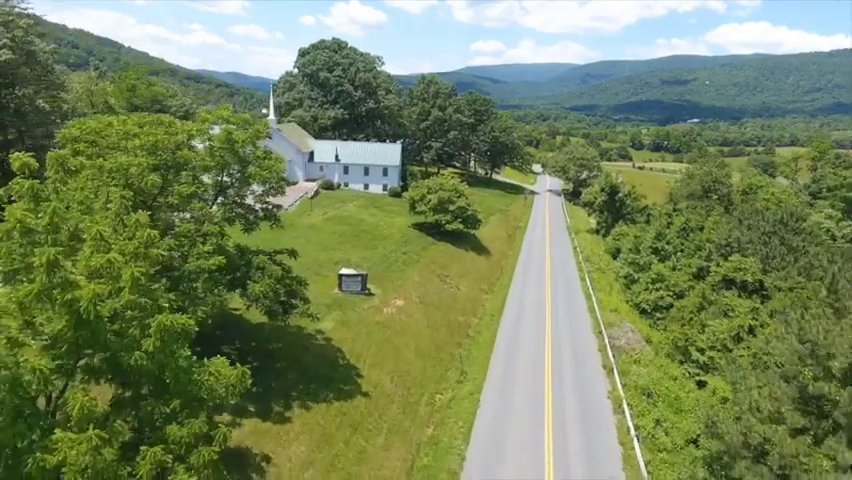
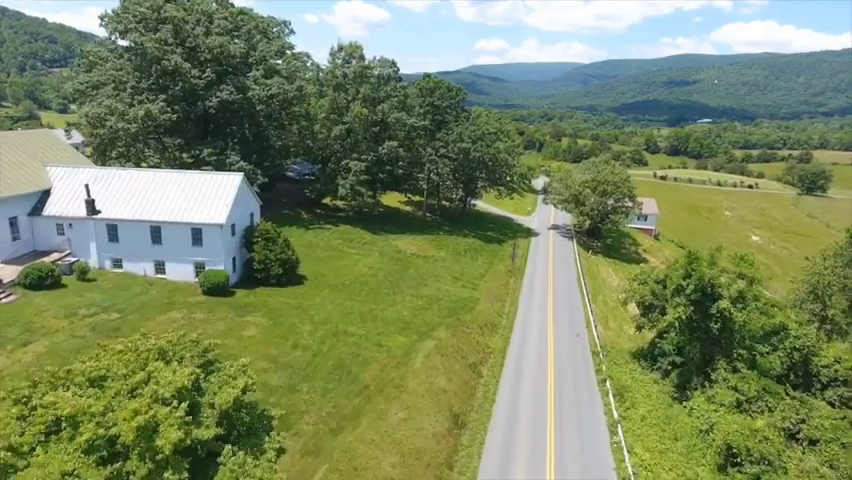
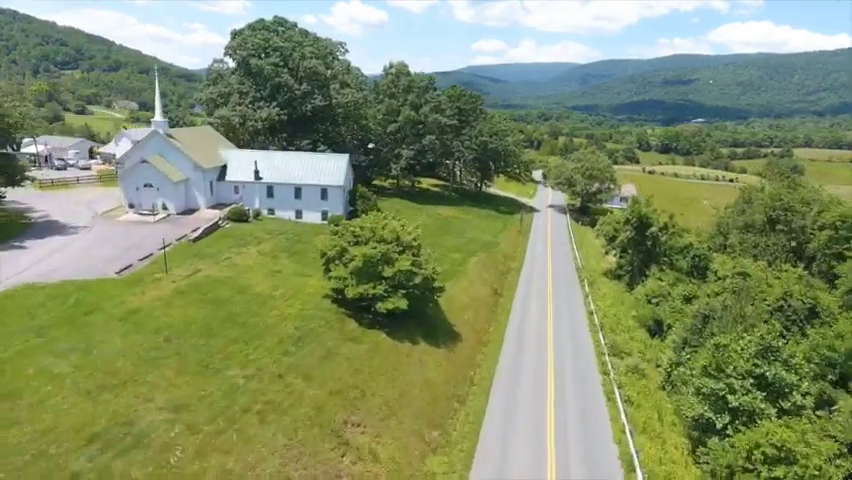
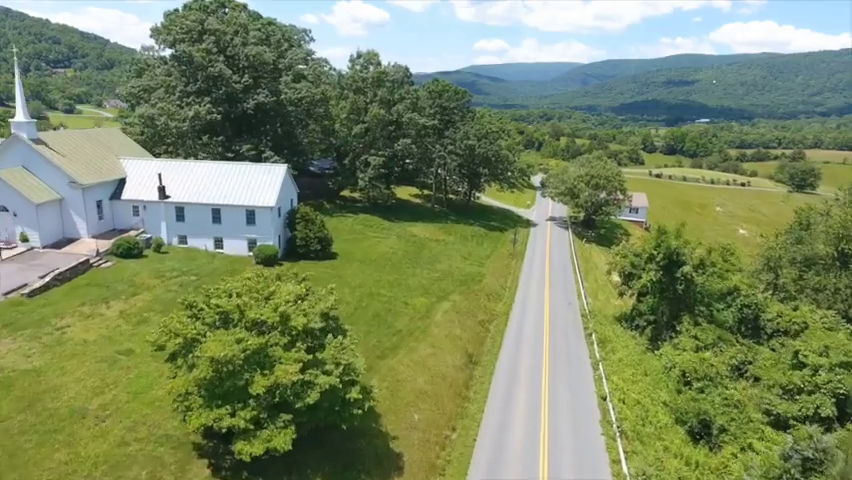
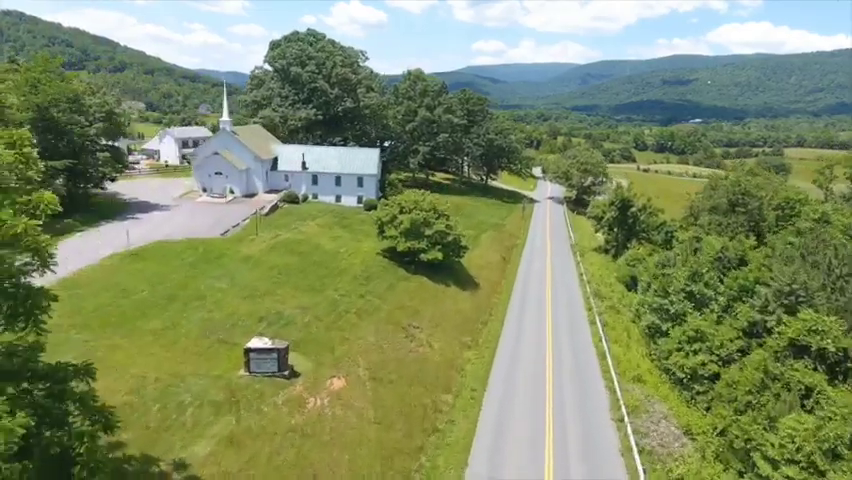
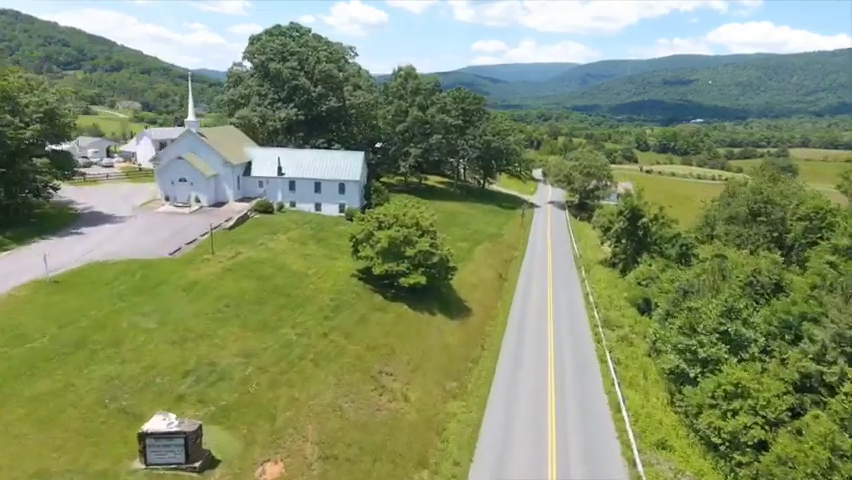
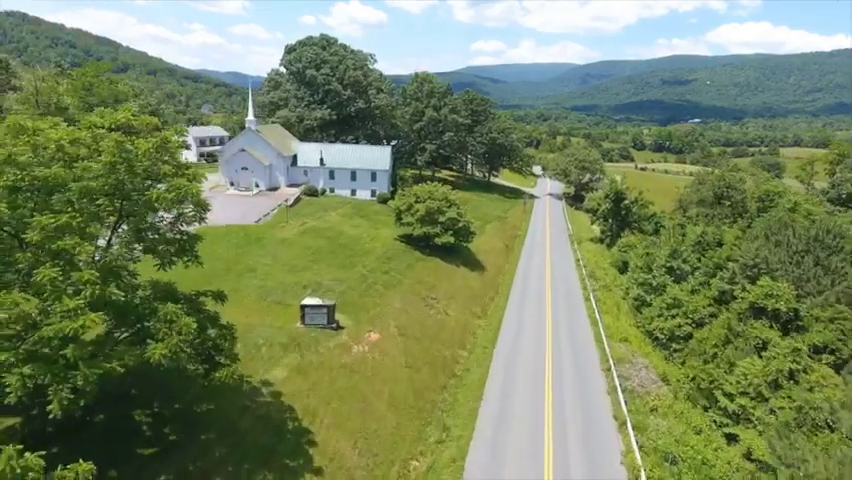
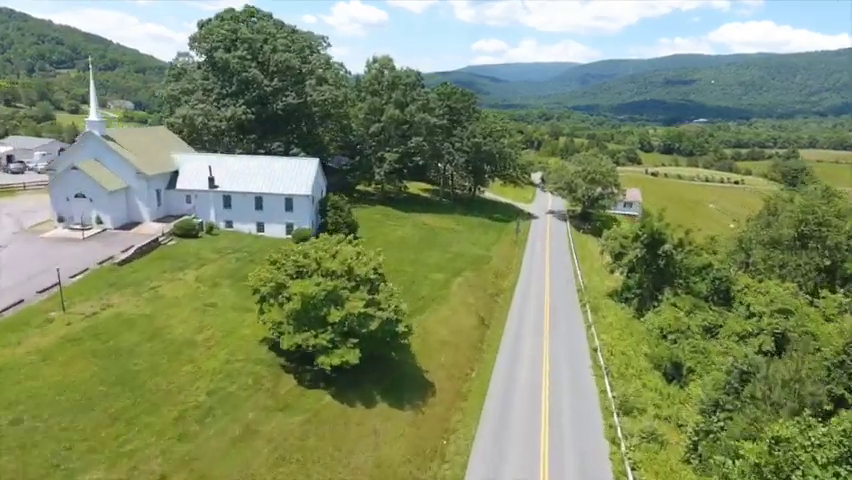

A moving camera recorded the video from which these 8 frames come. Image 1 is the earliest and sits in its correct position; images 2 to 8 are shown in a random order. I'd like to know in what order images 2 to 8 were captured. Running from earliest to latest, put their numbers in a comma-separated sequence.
7, 5, 6, 3, 8, 4, 2
